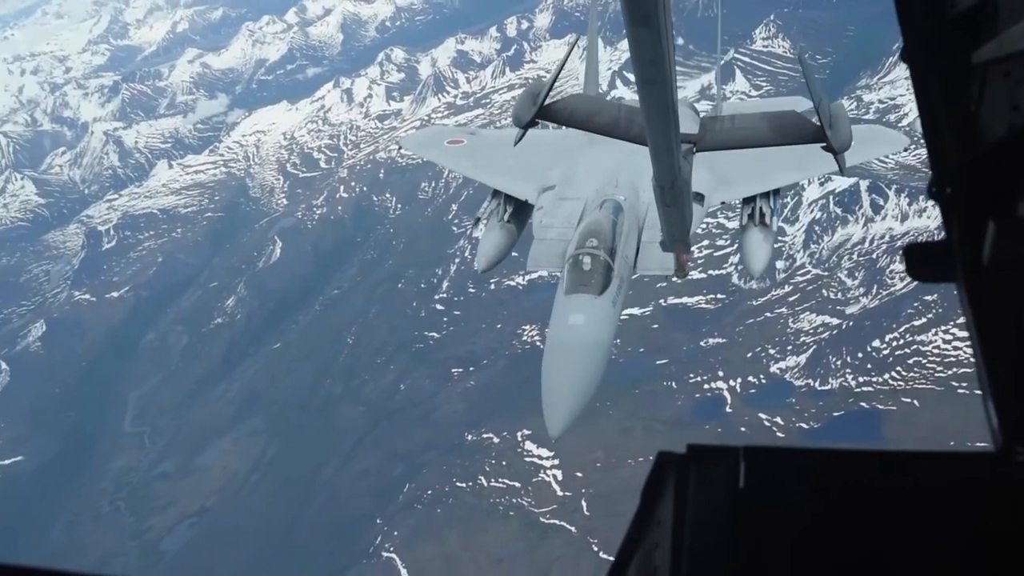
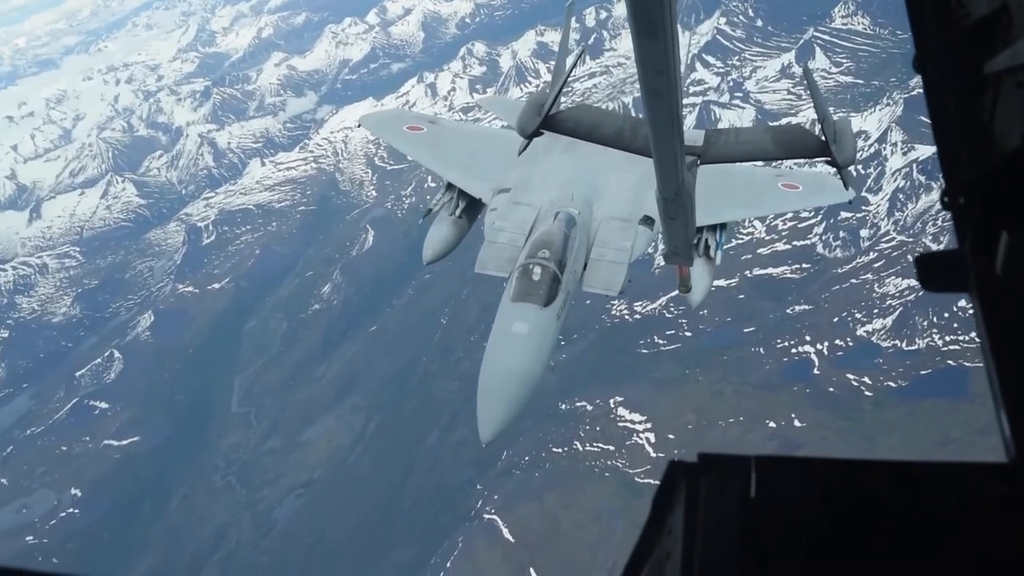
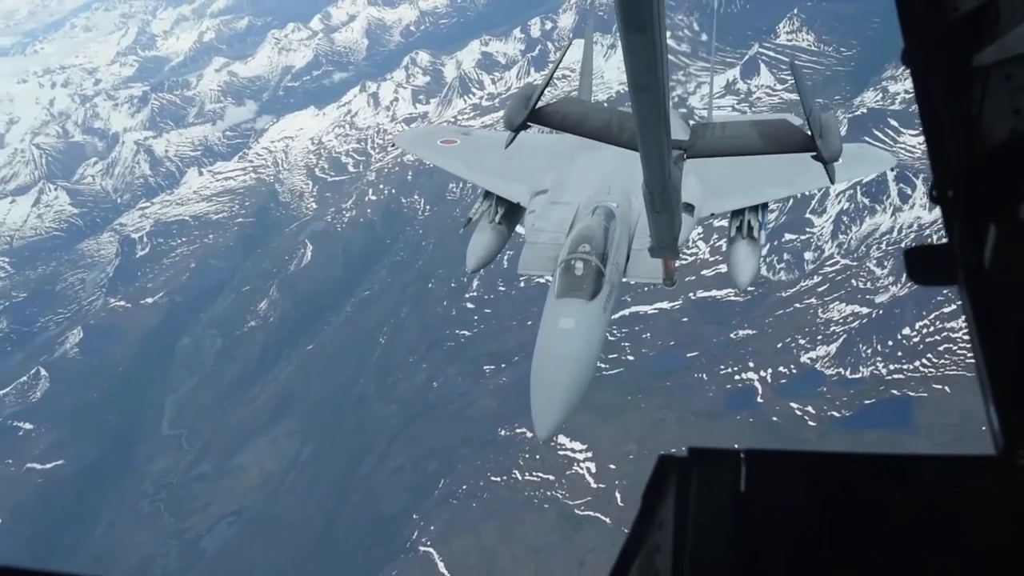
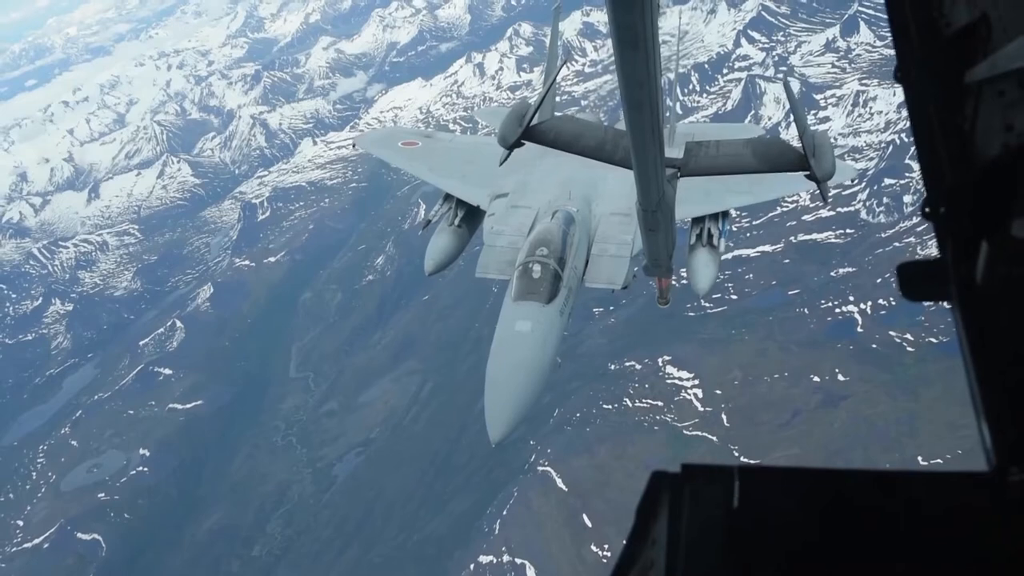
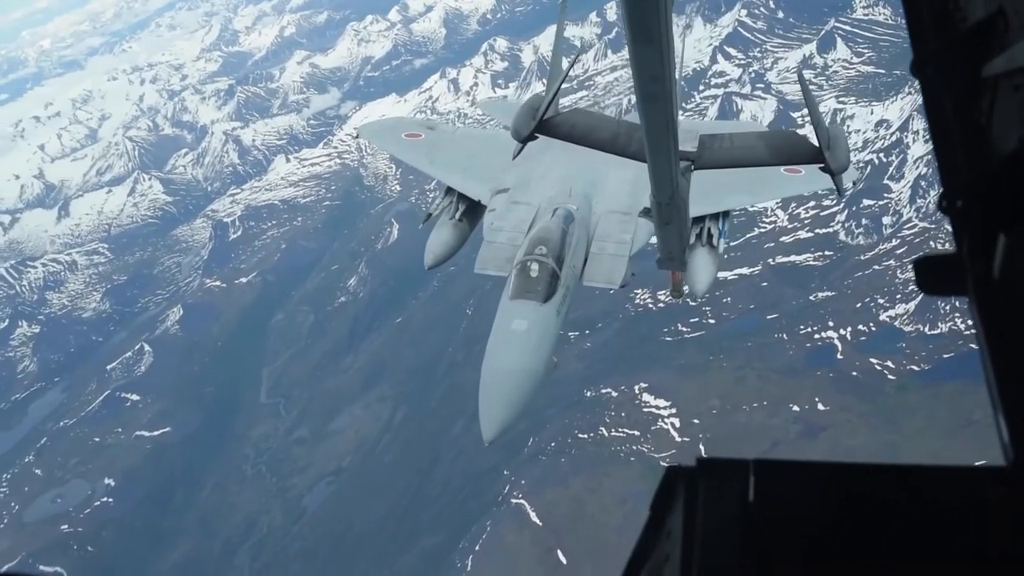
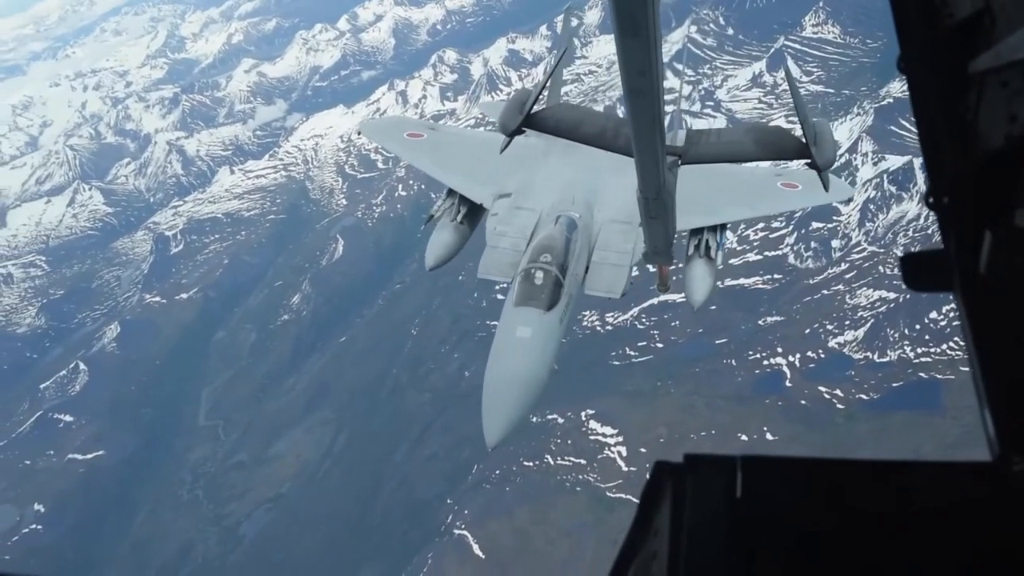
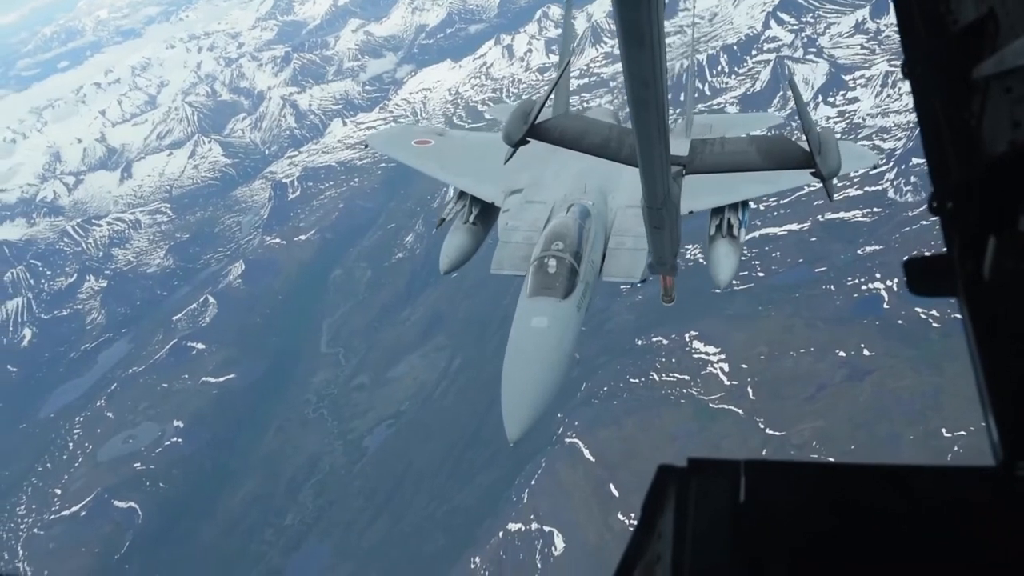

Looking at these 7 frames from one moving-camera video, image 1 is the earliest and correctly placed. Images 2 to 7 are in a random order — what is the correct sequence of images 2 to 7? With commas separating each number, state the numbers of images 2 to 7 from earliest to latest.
3, 6, 2, 5, 4, 7
